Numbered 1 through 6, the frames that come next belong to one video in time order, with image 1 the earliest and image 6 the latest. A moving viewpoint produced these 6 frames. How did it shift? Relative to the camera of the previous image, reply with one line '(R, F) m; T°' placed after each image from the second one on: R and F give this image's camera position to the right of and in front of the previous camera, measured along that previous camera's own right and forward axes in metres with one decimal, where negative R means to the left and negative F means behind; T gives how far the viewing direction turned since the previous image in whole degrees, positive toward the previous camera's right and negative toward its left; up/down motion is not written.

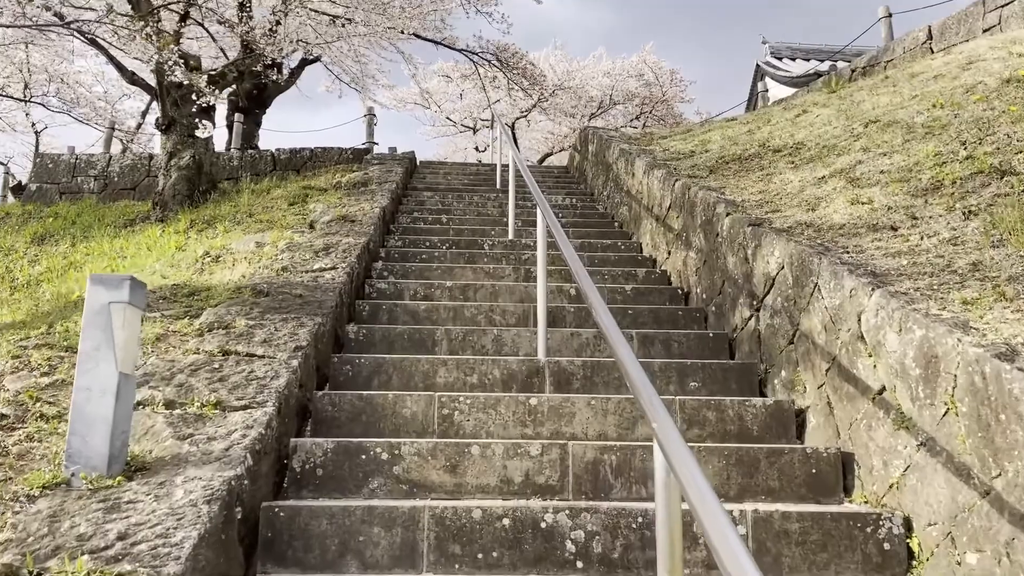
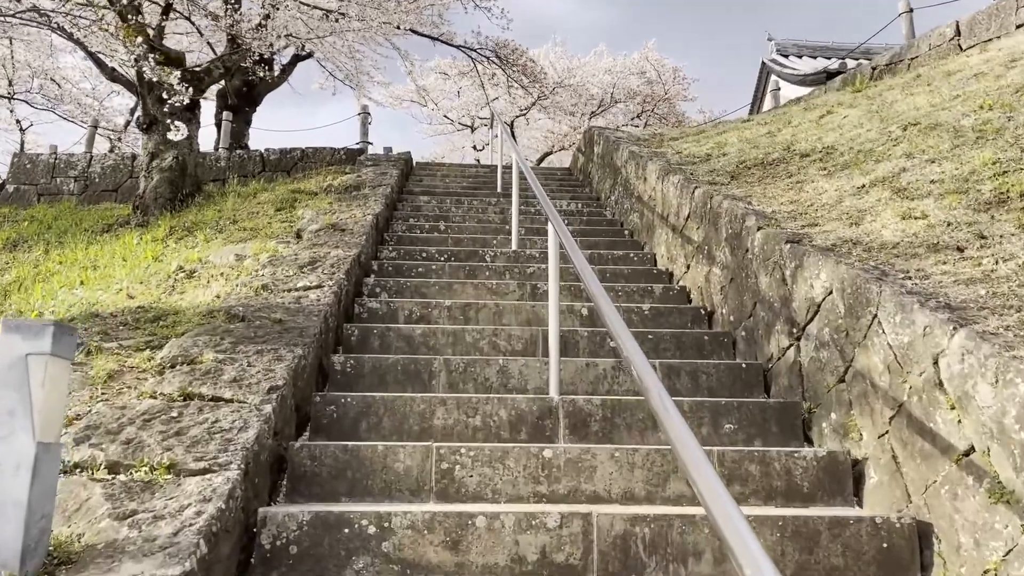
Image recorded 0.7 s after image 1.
(0.0, +0.4) m; 0°
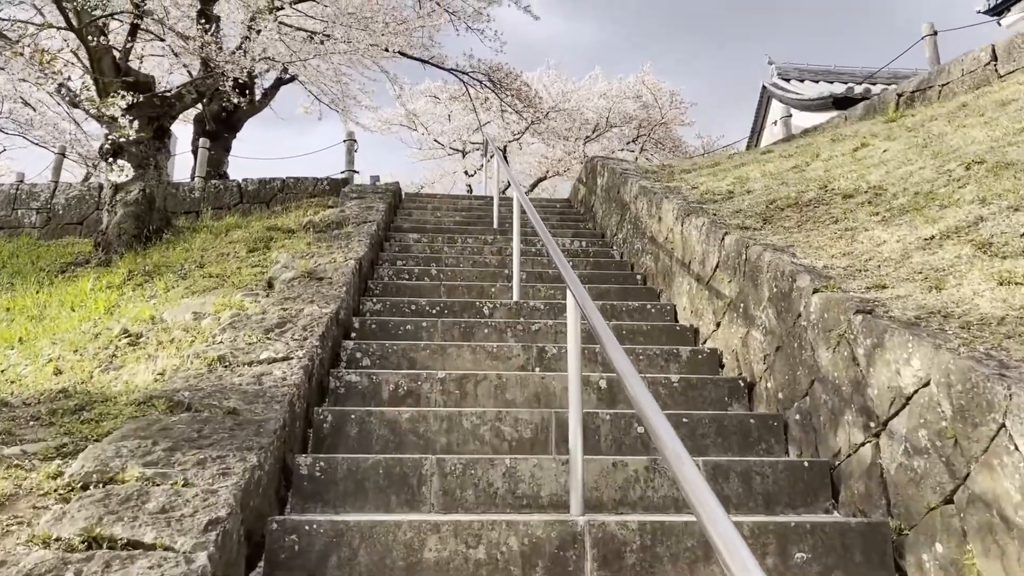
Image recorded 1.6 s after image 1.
(-0.1, +0.5) m; +1°
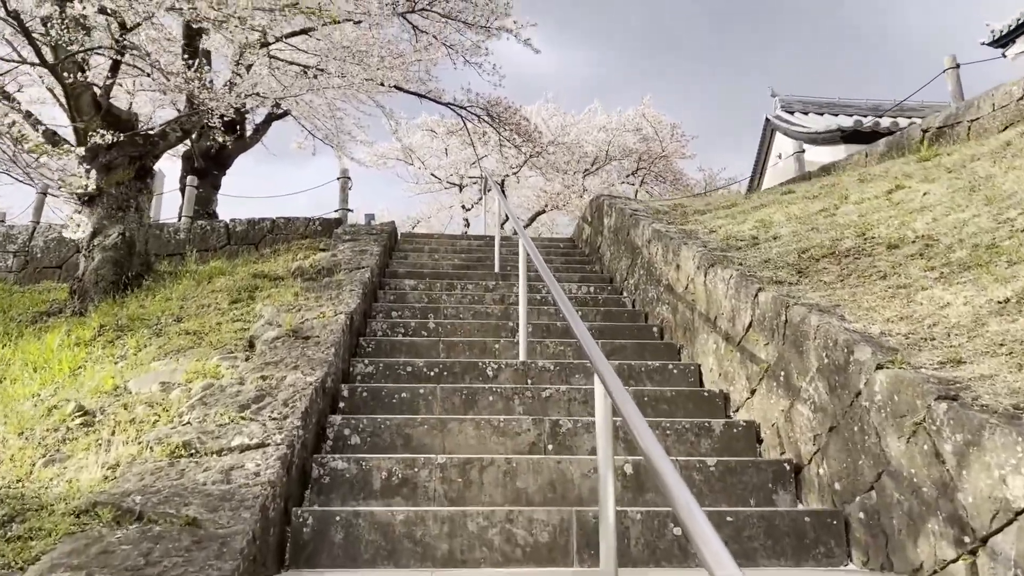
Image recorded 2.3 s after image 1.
(0.0, +0.4) m; 0°
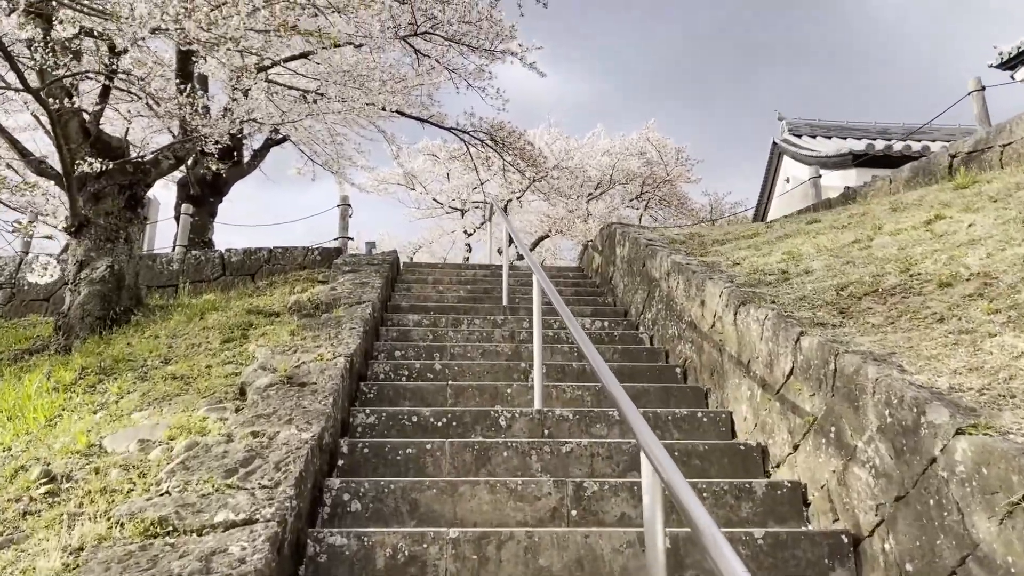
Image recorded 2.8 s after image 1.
(-0.1, +0.3) m; 0°
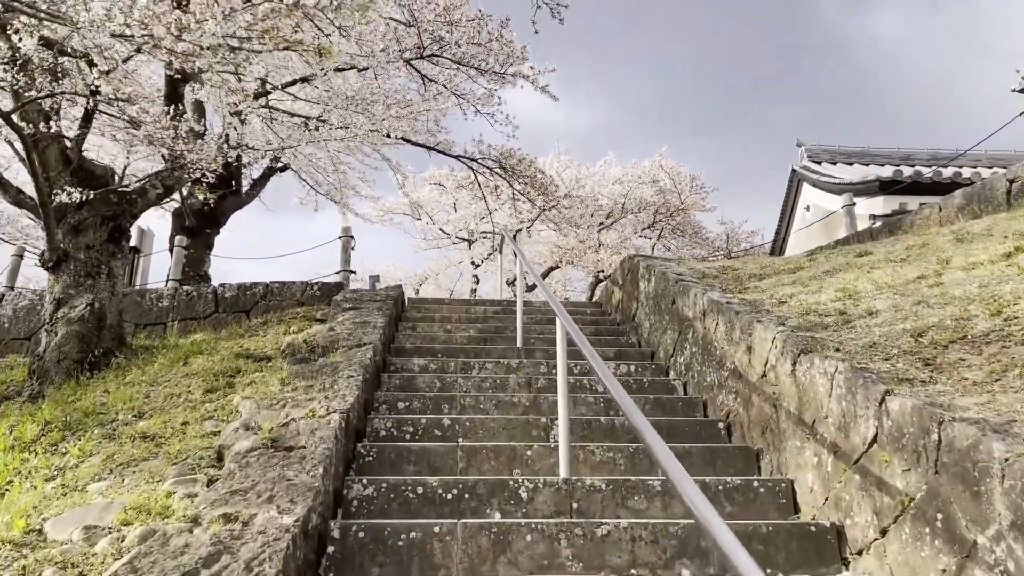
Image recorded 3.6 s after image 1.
(-0.1, +0.5) m; 0°
